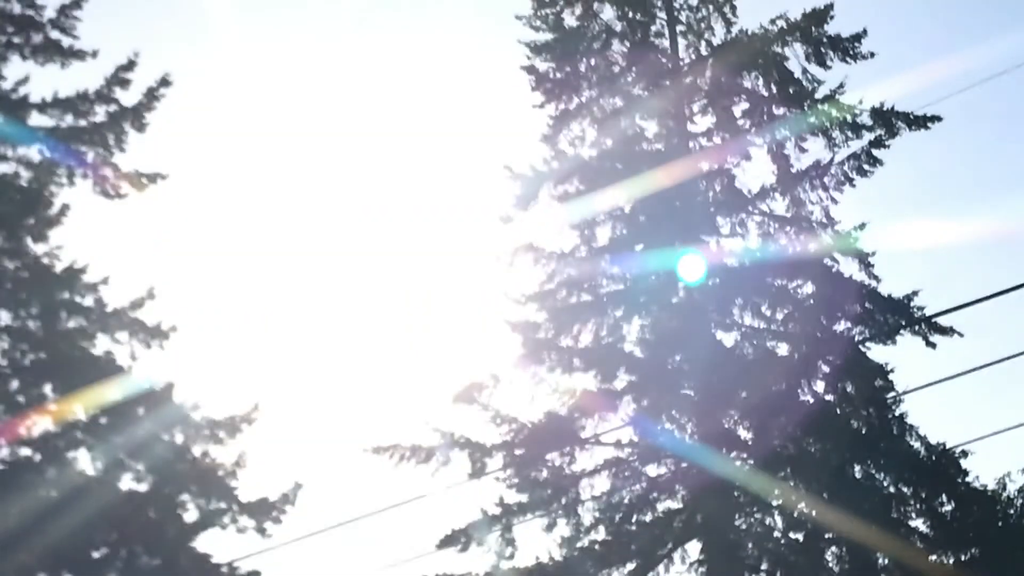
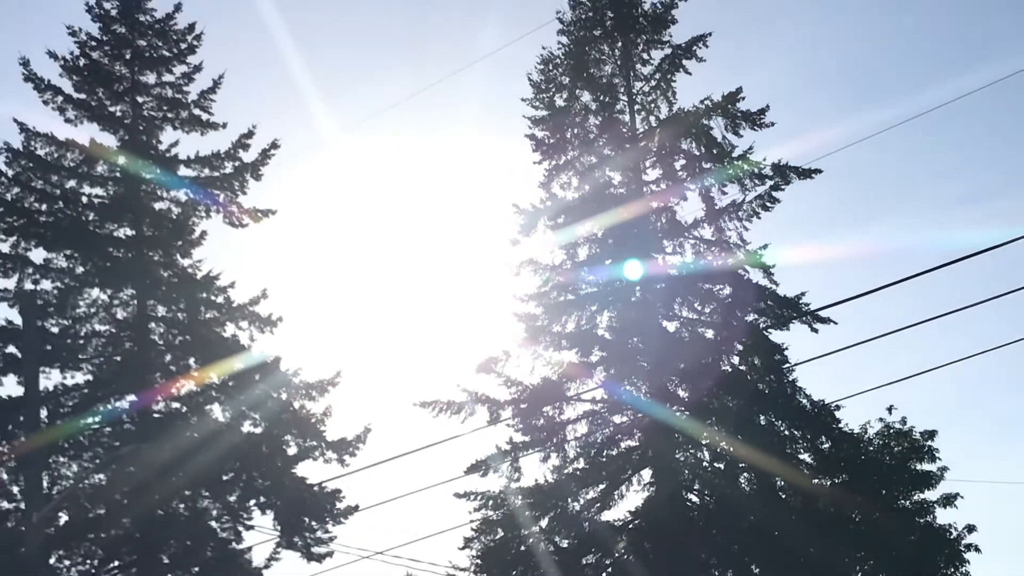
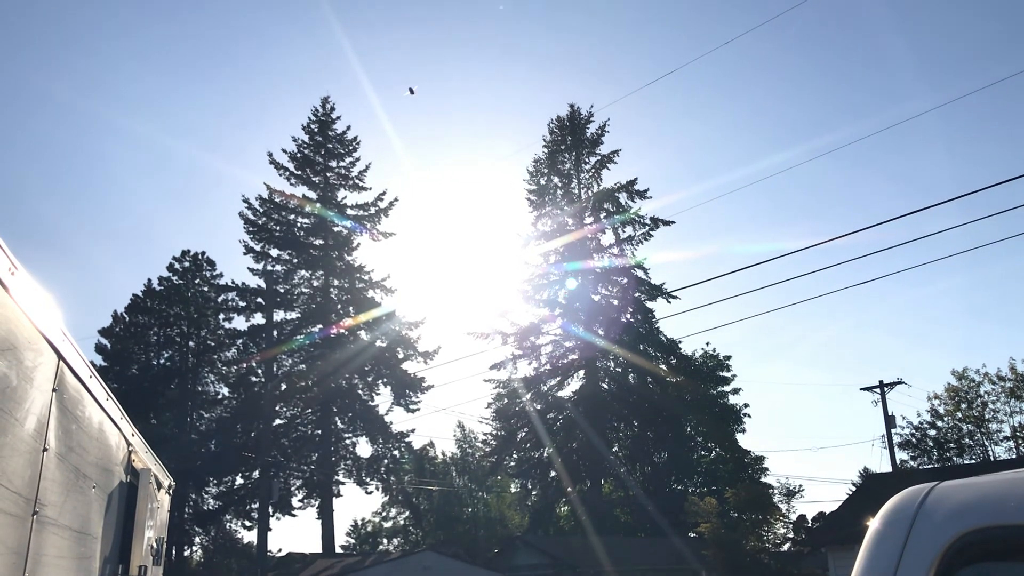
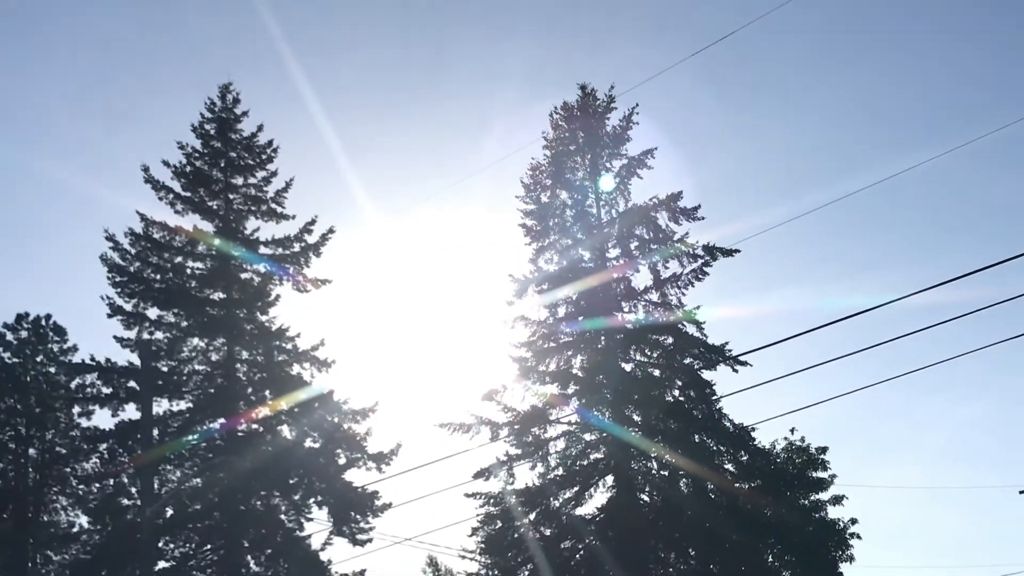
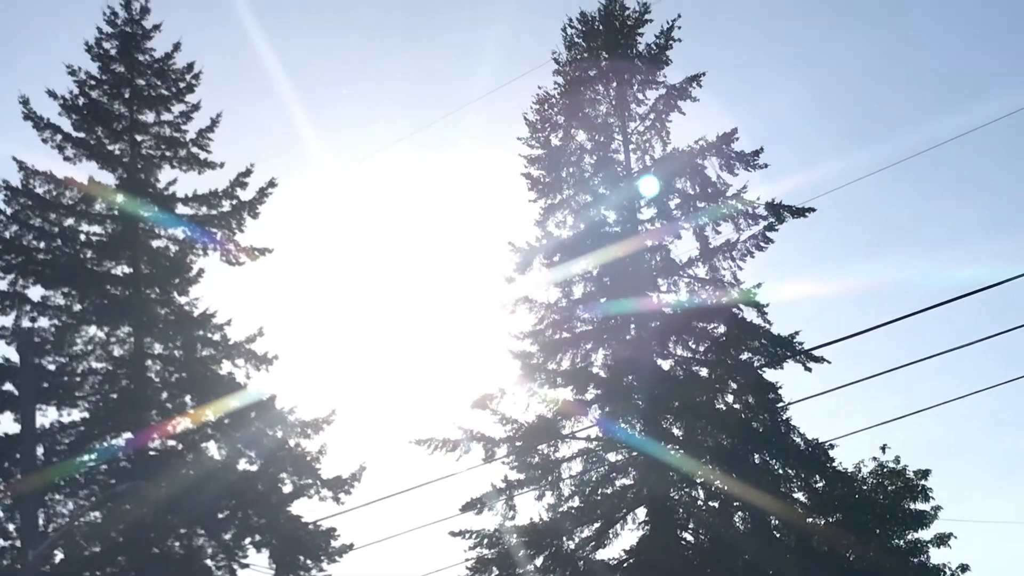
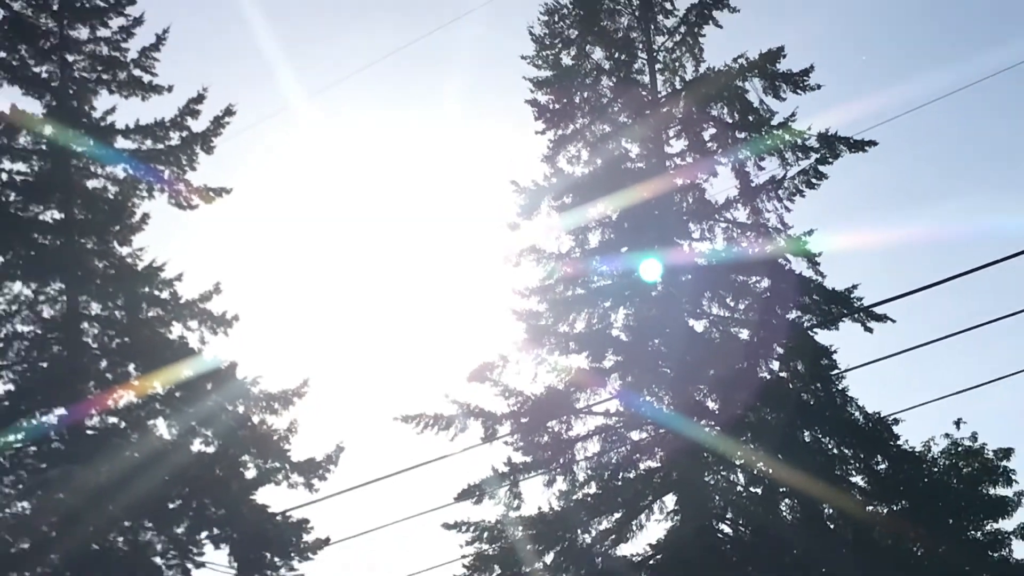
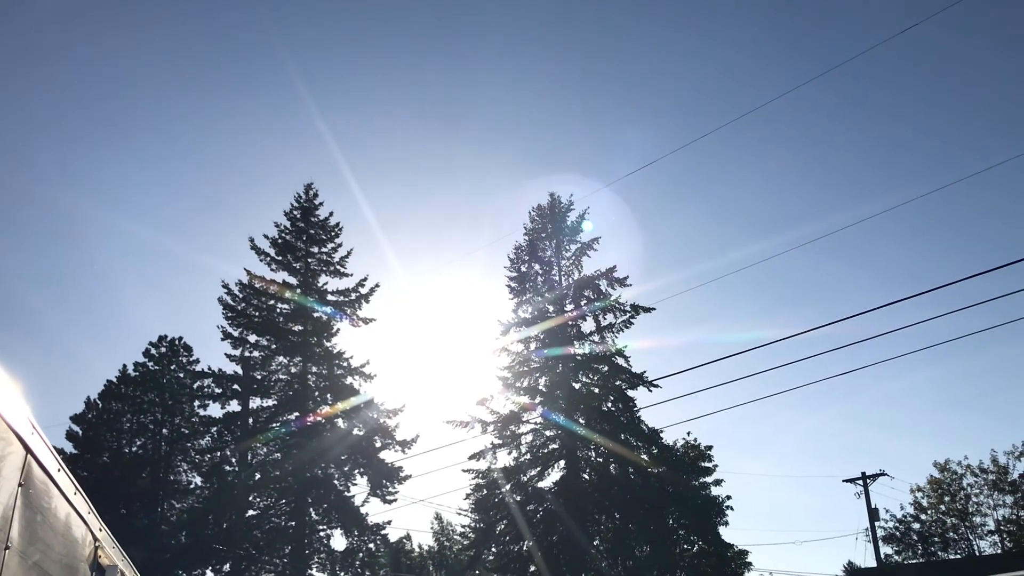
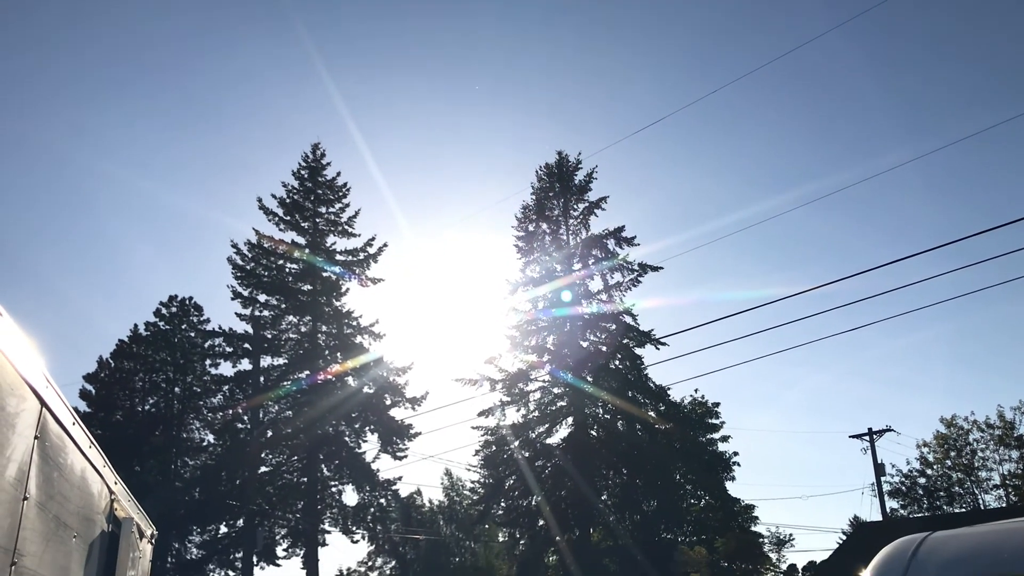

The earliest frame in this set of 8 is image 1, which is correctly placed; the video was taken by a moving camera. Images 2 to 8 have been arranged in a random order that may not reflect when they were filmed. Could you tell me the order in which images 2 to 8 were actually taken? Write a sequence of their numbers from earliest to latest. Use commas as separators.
6, 2, 5, 4, 7, 8, 3
